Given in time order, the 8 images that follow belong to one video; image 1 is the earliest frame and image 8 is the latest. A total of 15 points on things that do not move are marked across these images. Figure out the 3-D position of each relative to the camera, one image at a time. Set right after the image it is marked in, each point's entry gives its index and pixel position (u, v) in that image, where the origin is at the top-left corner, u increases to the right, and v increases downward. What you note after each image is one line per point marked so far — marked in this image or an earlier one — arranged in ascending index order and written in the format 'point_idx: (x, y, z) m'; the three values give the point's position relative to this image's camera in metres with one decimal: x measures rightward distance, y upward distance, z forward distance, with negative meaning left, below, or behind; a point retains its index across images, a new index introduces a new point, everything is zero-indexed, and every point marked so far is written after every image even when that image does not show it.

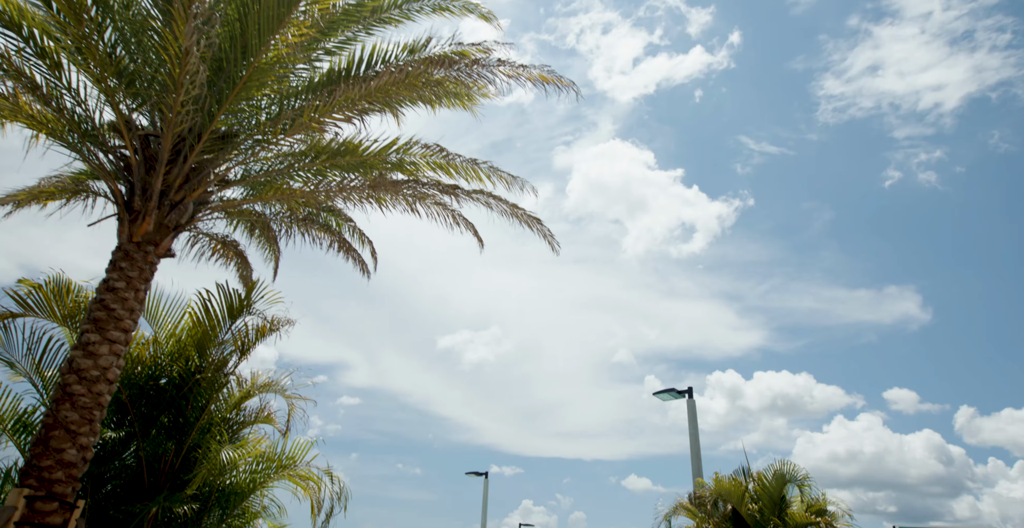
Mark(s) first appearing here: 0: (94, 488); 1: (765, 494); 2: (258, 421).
0: (-4.2, -2.3, +6.1) m
1: (+4.5, -4.1, +10.7) m
2: (-3.2, -1.9, +7.5) m
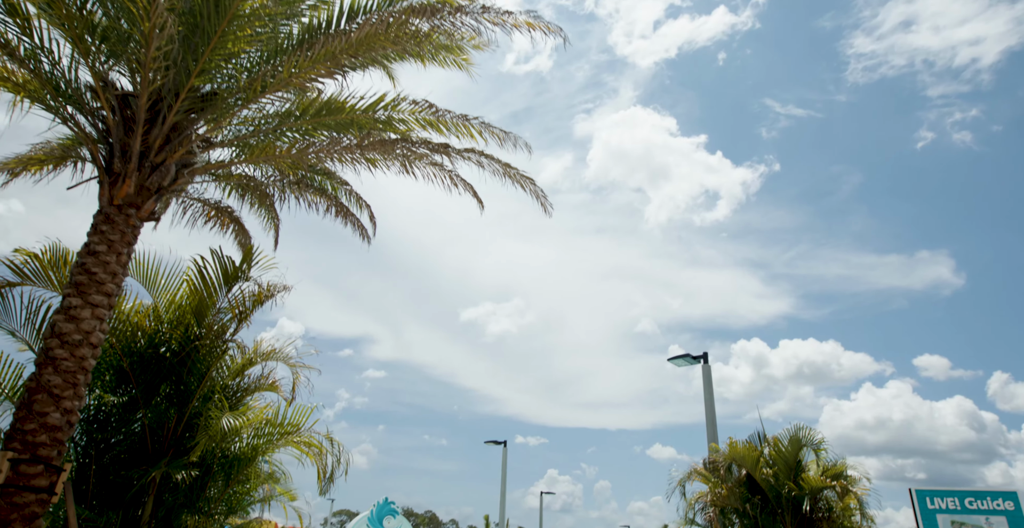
0: (-4.2, -1.9, +6.2) m
1: (+4.7, -3.4, +10.5) m
2: (-3.1, -1.5, +7.5) m
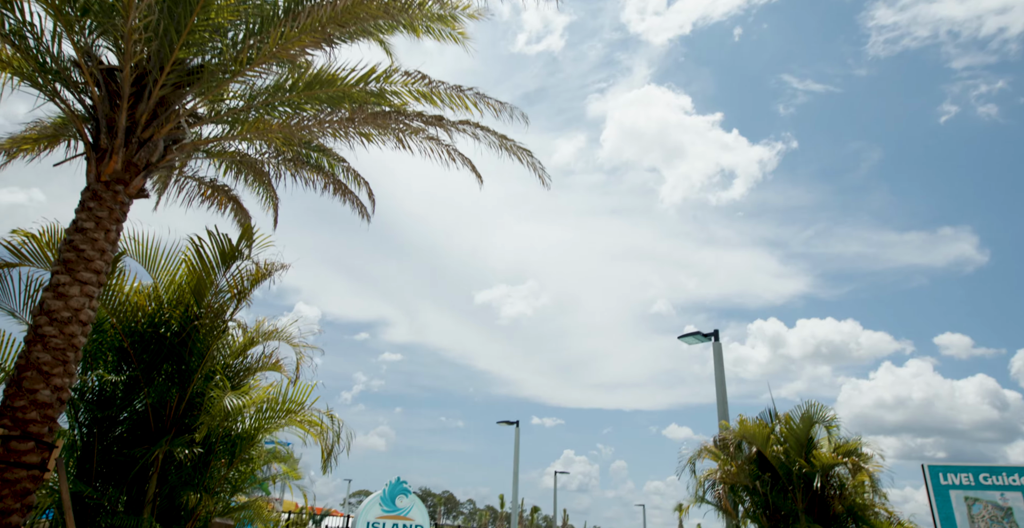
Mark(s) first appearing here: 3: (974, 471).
0: (-4.2, -1.7, +6.2) m
1: (+4.8, -3.0, +10.4) m
2: (-3.1, -1.3, +7.5) m
3: (+6.2, -2.8, +8.2) m
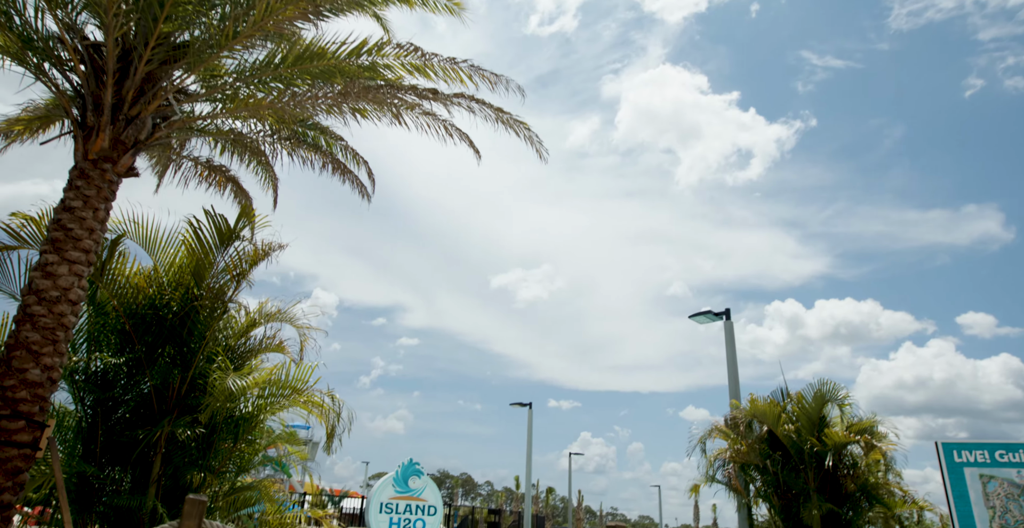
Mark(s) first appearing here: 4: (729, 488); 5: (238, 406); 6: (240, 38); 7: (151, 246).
0: (-4.2, -1.5, +6.2) m
1: (+4.9, -2.5, +10.2) m
2: (-3.0, -1.0, +7.5) m
3: (+6.3, -2.4, +8.0) m
4: (+3.9, -4.0, +10.8) m
5: (-3.1, -1.6, +6.8) m
6: (-2.2, +1.8, +4.8) m
7: (-4.1, +0.2, +6.9) m
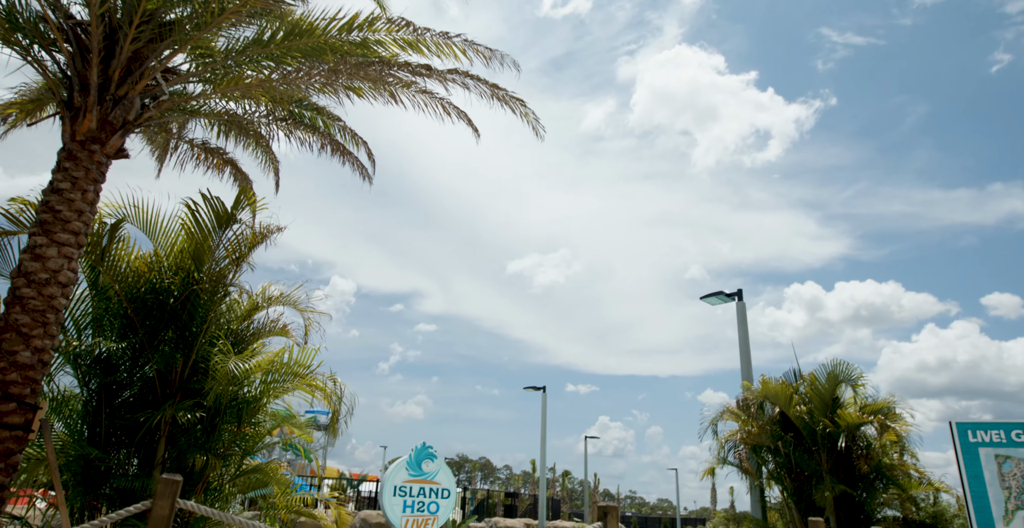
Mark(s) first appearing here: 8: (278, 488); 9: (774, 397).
0: (-4.2, -1.4, +6.3) m
1: (+5.1, -2.2, +10.1) m
2: (-3.0, -0.8, +7.5) m
3: (+6.4, -2.1, +7.8) m
4: (+4.0, -3.6, +10.7) m
5: (-3.0, -1.4, +6.8) m
6: (-2.2, +2.0, +4.8) m
7: (-4.1, +0.4, +6.9) m
8: (-2.9, -2.8, +7.6) m
9: (+4.4, -2.2, +10.2) m
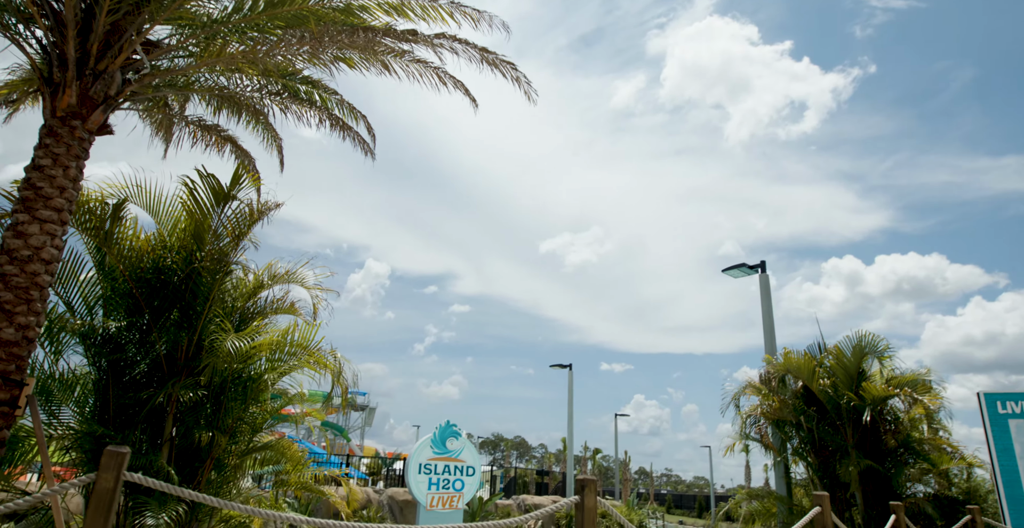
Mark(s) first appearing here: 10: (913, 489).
0: (-4.2, -1.2, +6.4) m
1: (+5.3, -1.7, +9.7) m
2: (-2.9, -0.6, +7.5) m
3: (+6.5, -1.6, +7.3) m
4: (+4.3, -3.1, +10.4) m
5: (-3.0, -1.1, +6.8) m
6: (-2.4, +2.2, +4.6) m
7: (-4.1, +0.6, +6.9) m
8: (-2.8, -2.5, +7.6) m
9: (+4.6, -1.7, +9.9) m
10: (+6.1, -3.4, +9.3) m
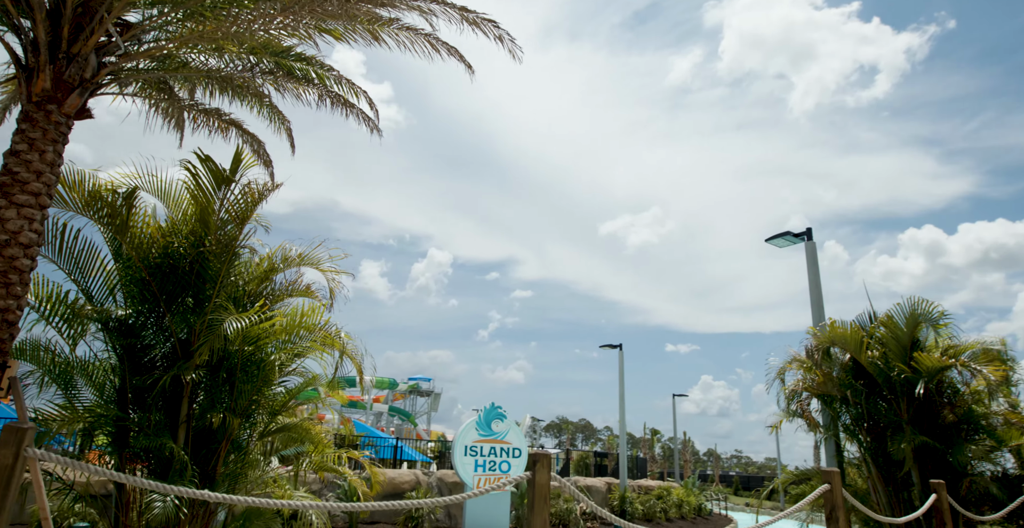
0: (-4.1, -1.0, +6.5) m
1: (+5.6, -1.1, +9.0) m
2: (-2.8, -0.4, +7.5) m
3: (+6.6, -1.1, +6.5) m
4: (+4.8, -2.6, +9.8) m
5: (-2.9, -1.0, +6.8) m
6: (-2.6, +2.3, +4.5) m
7: (-4.0, +0.8, +7.0) m
8: (-2.6, -2.3, +7.7) m
9: (+5.0, -1.2, +9.2) m
10: (+6.5, -2.9, +8.5) m
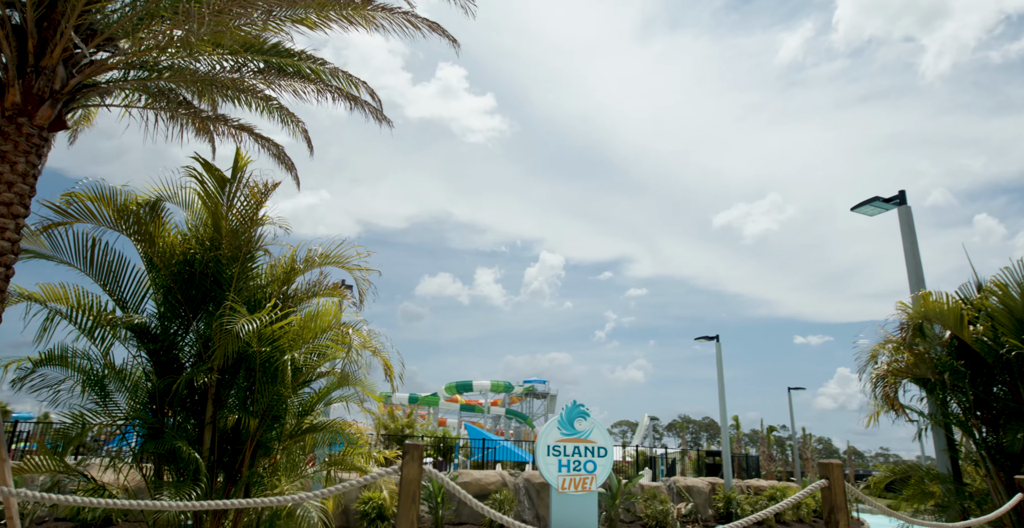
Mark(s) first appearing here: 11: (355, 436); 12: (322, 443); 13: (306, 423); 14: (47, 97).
0: (-3.9, -1.1, +6.7) m
1: (+6.1, -0.6, +7.5) m
2: (-2.5, -0.4, +7.5) m
3: (+6.6, -0.5, +4.9) m
4: (+5.5, -2.1, +8.4) m
5: (-2.7, -1.0, +6.9) m
6: (-3.0, +2.3, +4.6) m
7: (-3.9, +0.7, +7.2) m
8: (-2.1, -2.3, +7.6) m
9: (+5.5, -0.7, +7.8) m
10: (+7.0, -2.2, +6.9) m
11: (-2.0, -2.2, +7.6) m
12: (-2.3, -2.2, +7.4) m
13: (-2.5, -1.9, +7.3) m
14: (-3.6, +1.3, +4.7) m
